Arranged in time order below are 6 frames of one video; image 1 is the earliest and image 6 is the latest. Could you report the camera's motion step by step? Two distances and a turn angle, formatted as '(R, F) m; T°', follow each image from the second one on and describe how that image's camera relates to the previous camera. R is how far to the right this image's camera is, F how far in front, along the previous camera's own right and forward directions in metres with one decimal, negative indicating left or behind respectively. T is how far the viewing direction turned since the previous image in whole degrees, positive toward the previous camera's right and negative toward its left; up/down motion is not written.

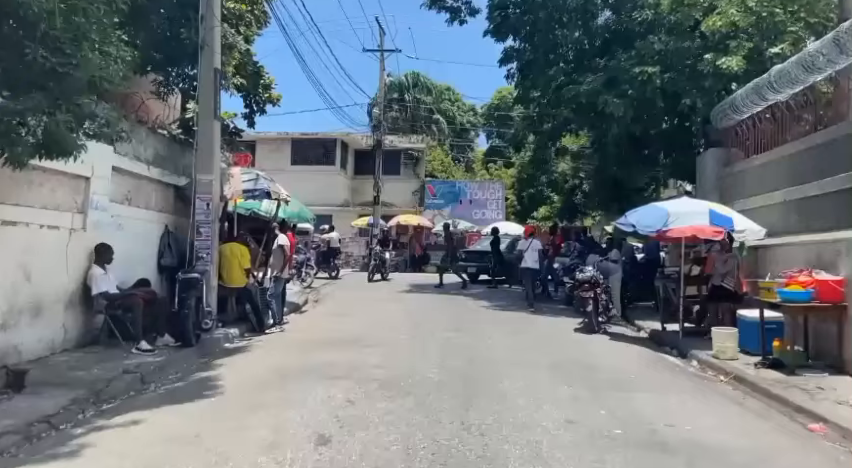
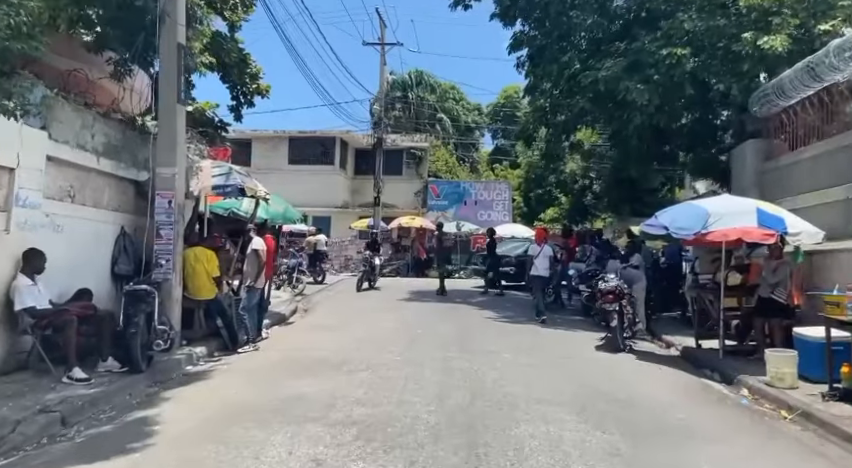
(+0.1, +1.6) m; 0°
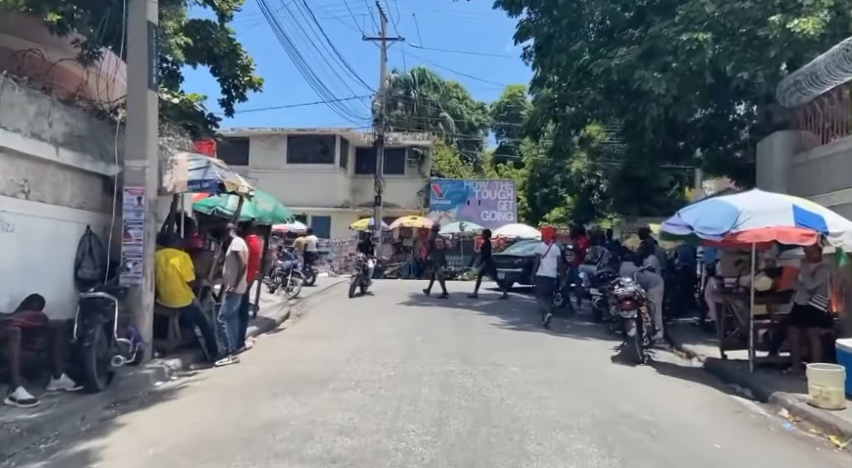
(+0.1, +0.9) m; 0°
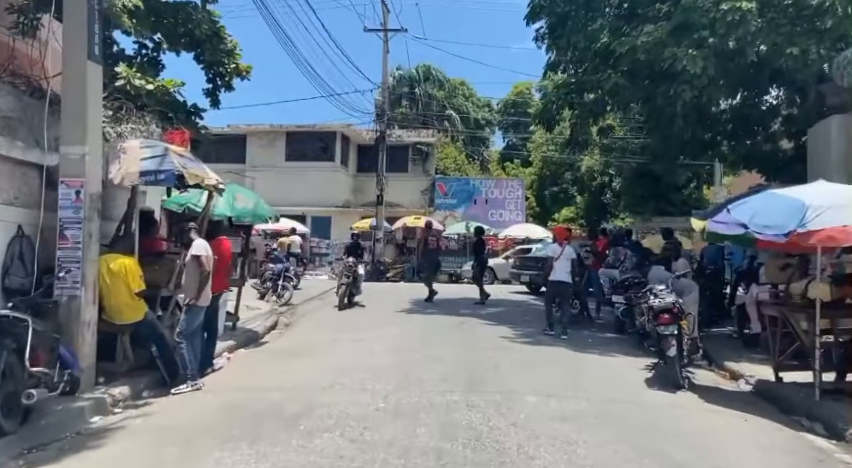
(+0.1, +1.5) m; -1°
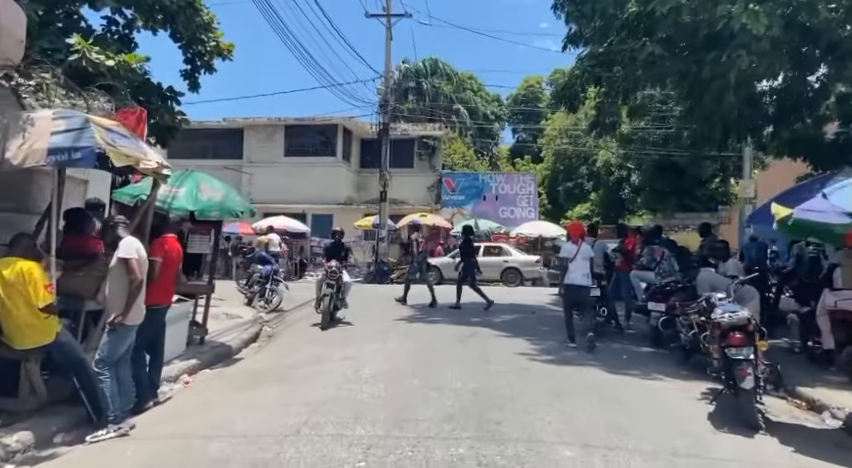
(+0.1, +1.8) m; -1°
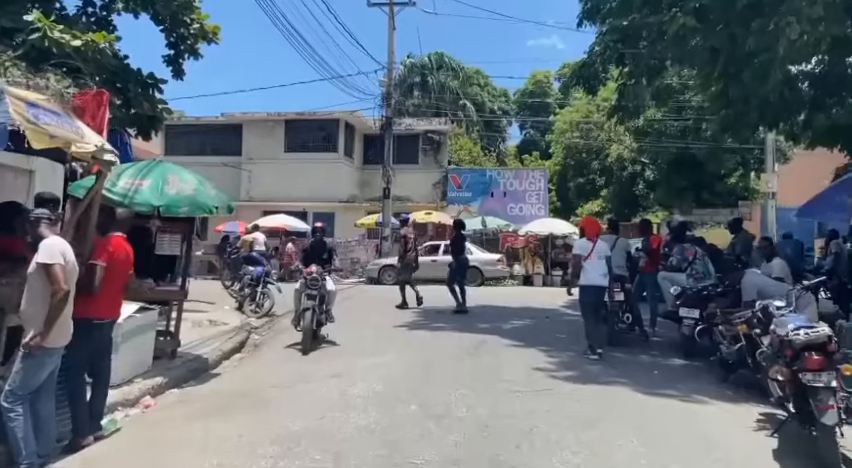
(+0.1, +1.2) m; -1°
